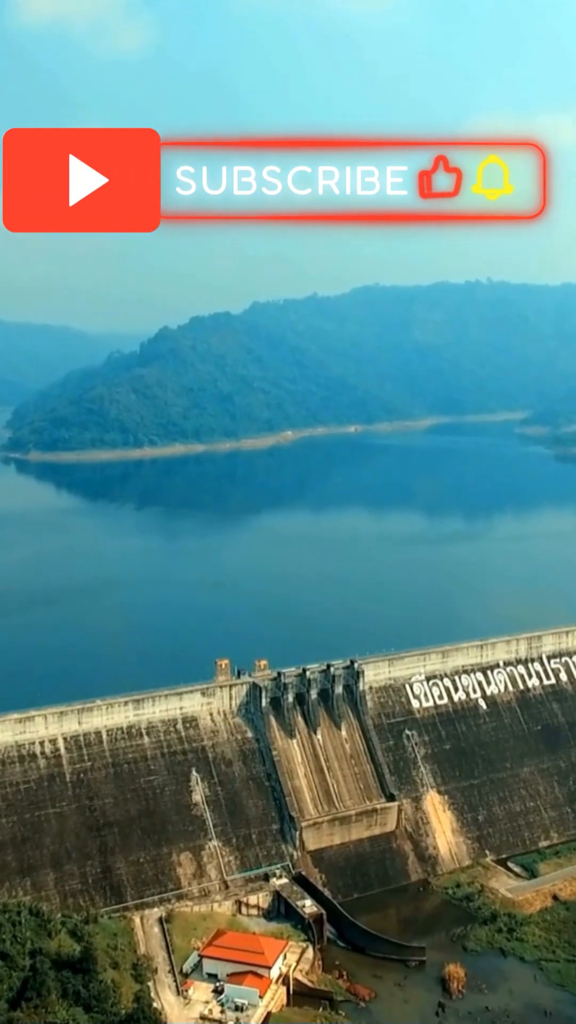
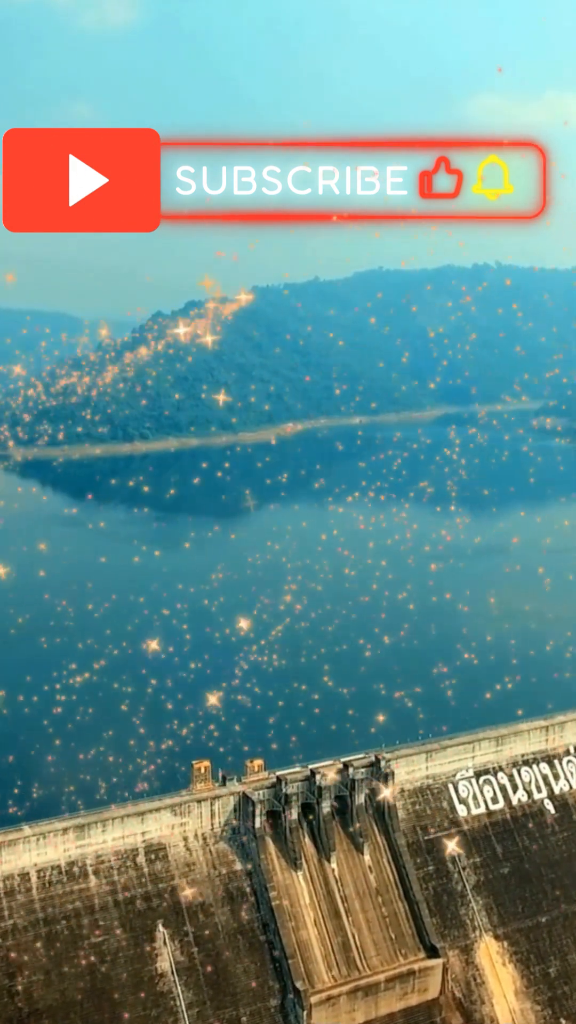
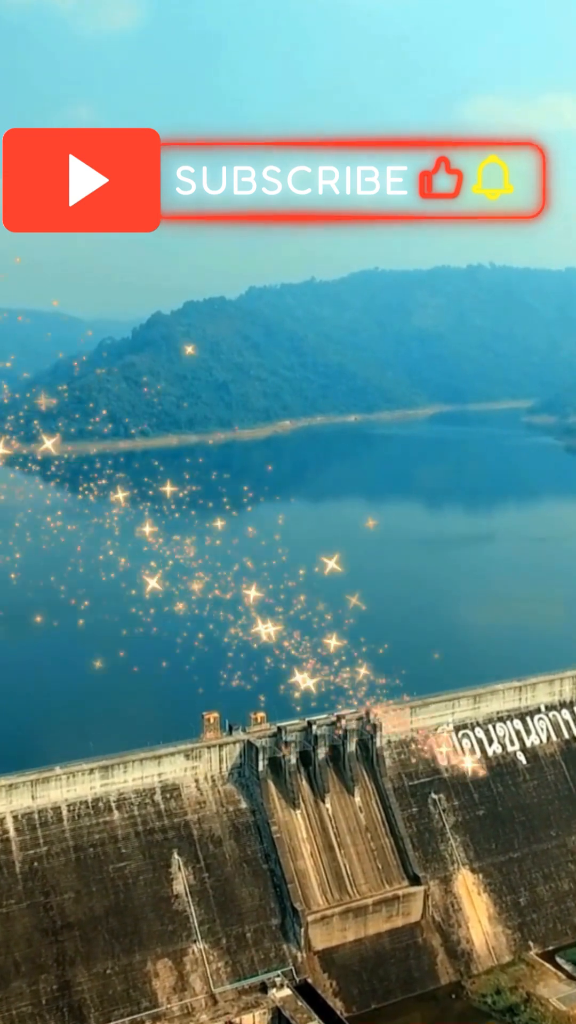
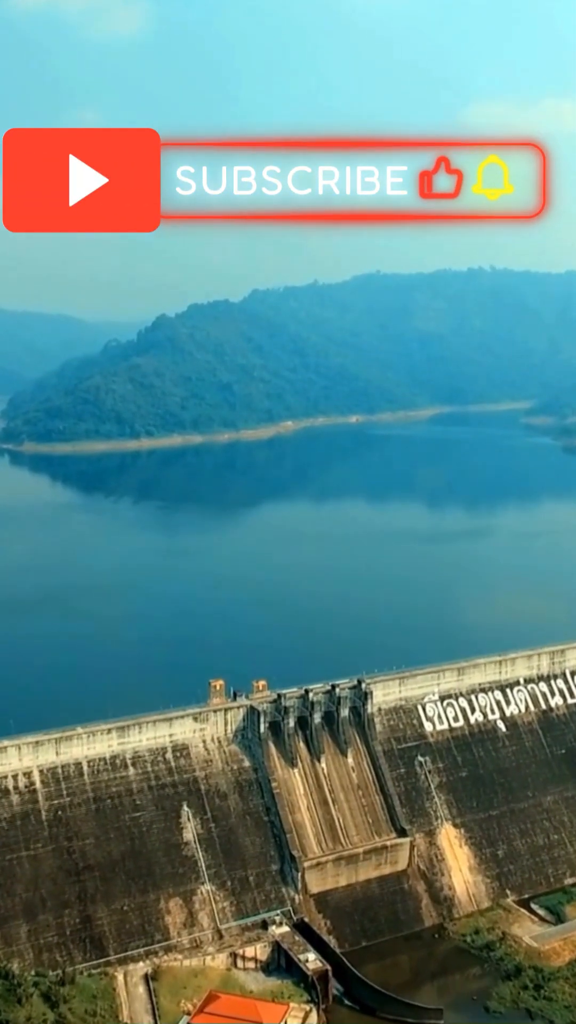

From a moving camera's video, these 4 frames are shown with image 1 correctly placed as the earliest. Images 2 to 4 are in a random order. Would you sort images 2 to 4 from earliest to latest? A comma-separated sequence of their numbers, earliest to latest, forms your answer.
4, 3, 2
